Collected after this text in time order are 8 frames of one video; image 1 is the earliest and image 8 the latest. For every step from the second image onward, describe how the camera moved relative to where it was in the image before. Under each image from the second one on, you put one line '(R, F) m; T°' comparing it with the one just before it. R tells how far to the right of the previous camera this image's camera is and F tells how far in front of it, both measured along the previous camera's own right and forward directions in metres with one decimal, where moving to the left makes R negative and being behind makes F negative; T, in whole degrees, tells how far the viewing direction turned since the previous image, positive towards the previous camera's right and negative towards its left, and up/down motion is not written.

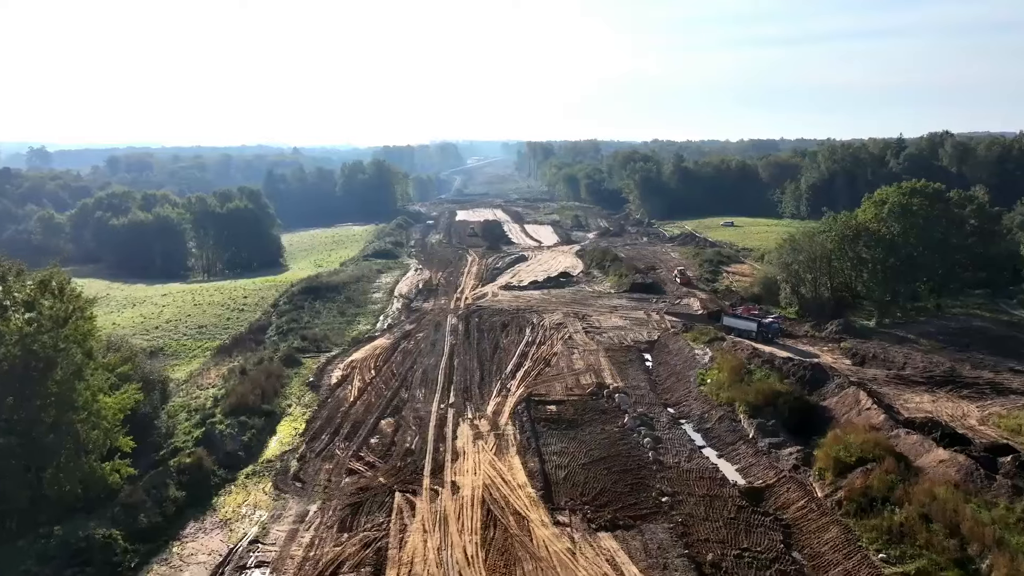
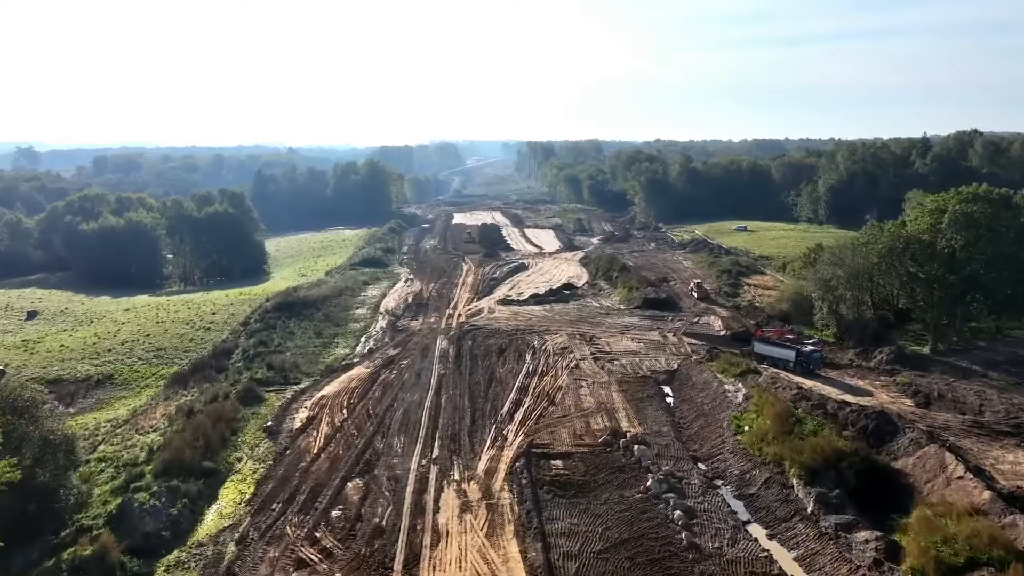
(+0.1, +4.2) m; 0°
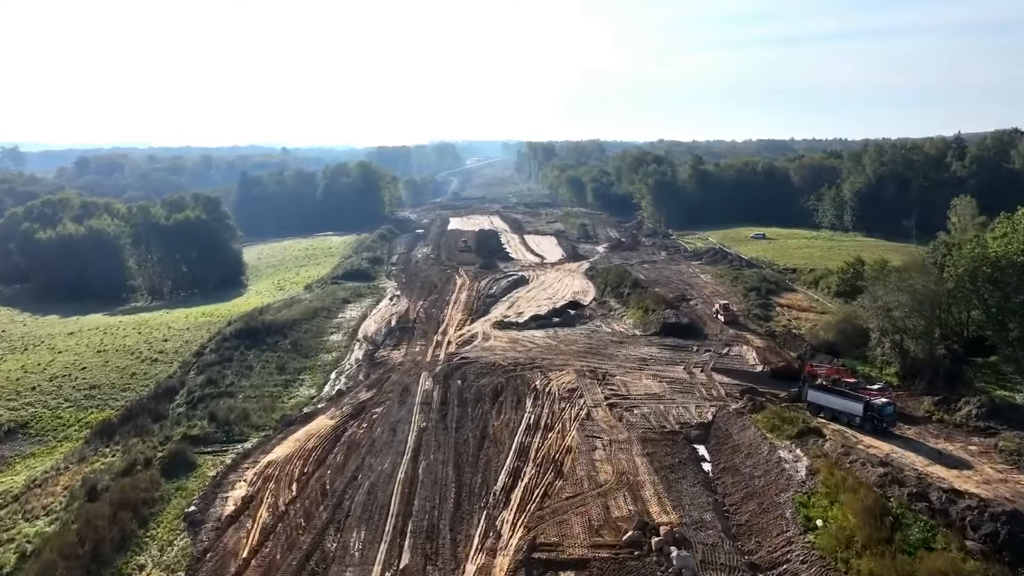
(+0.1, +5.1) m; 0°
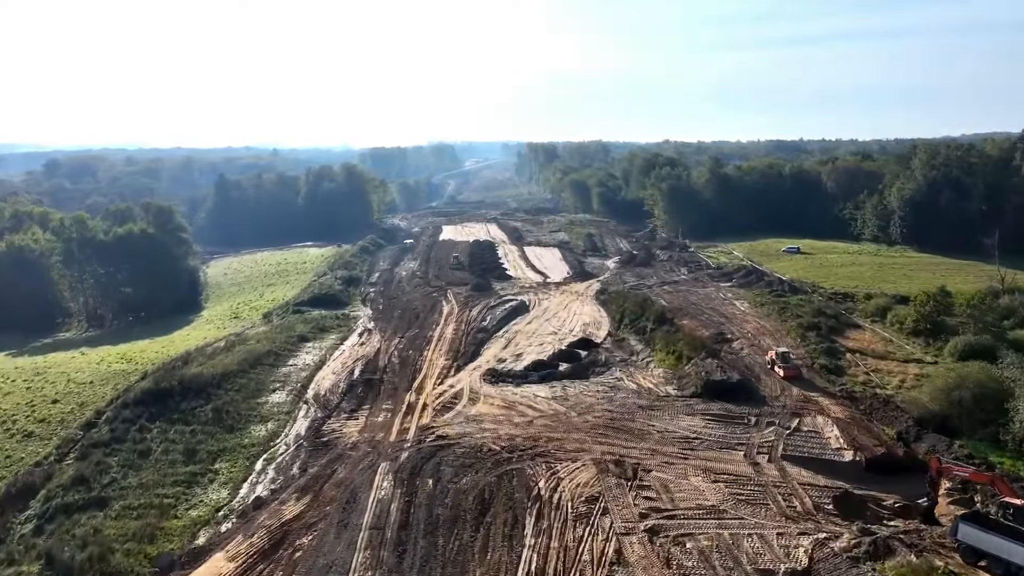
(+0.2, +7.8) m; 0°
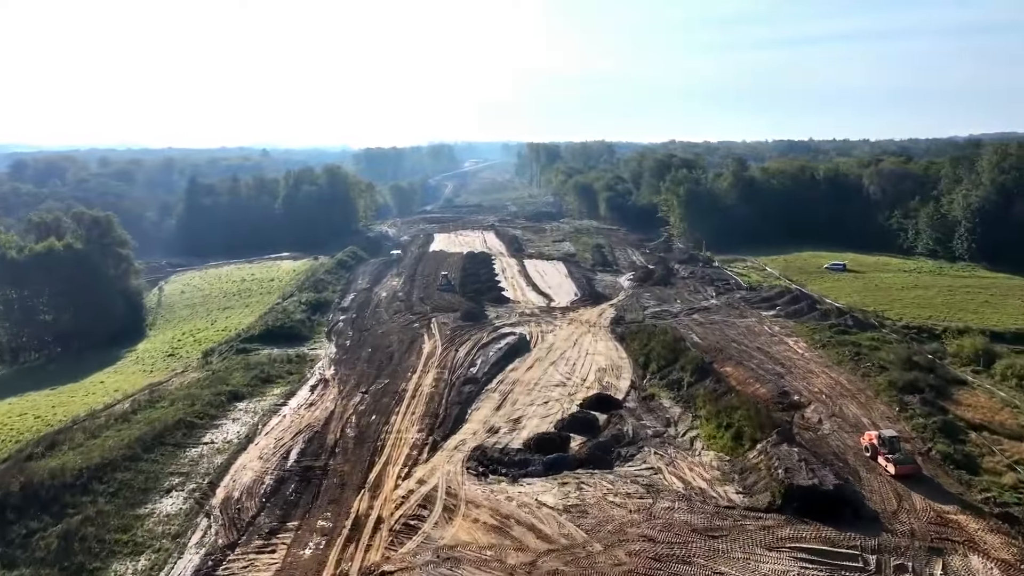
(+0.2, +7.8) m; 0°
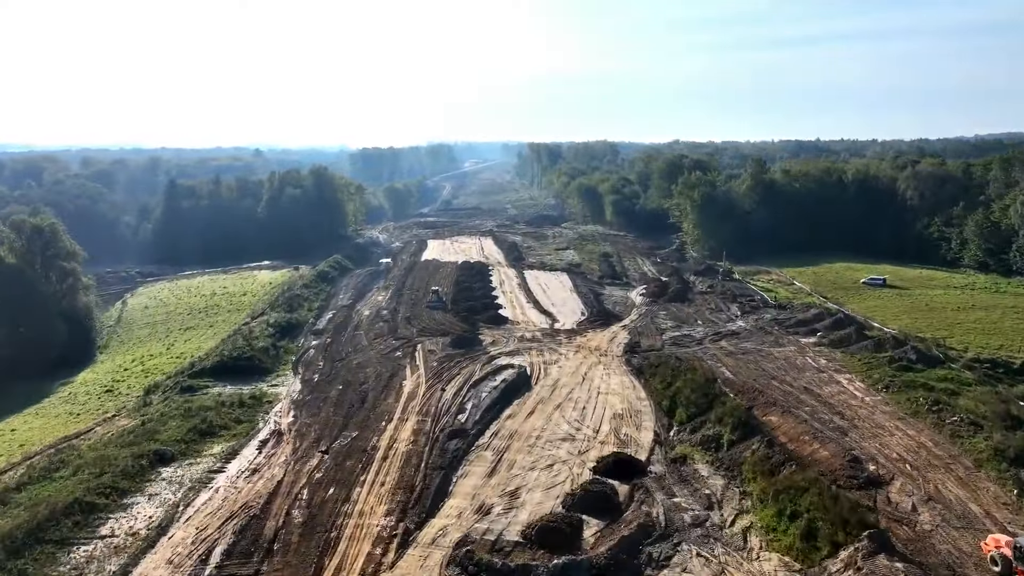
(+0.1, +5.2) m; 0°
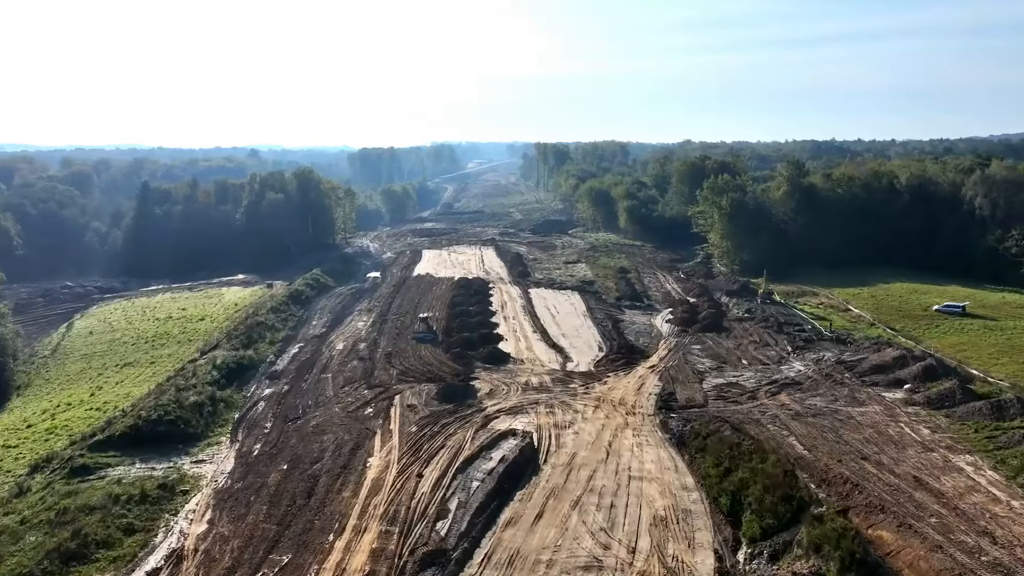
(+0.1, +6.9) m; 0°
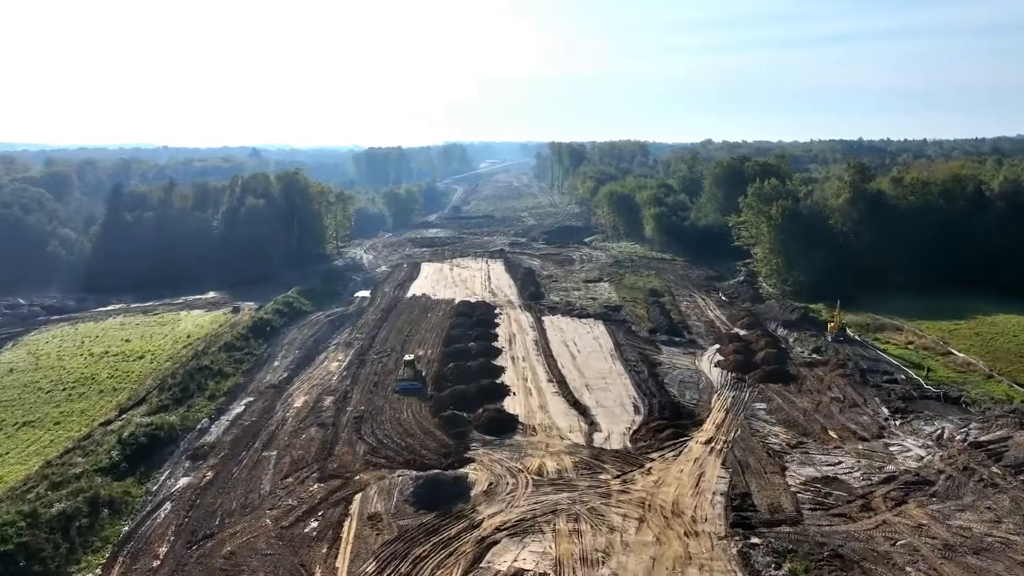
(+0.1, +7.8) m; -1°
